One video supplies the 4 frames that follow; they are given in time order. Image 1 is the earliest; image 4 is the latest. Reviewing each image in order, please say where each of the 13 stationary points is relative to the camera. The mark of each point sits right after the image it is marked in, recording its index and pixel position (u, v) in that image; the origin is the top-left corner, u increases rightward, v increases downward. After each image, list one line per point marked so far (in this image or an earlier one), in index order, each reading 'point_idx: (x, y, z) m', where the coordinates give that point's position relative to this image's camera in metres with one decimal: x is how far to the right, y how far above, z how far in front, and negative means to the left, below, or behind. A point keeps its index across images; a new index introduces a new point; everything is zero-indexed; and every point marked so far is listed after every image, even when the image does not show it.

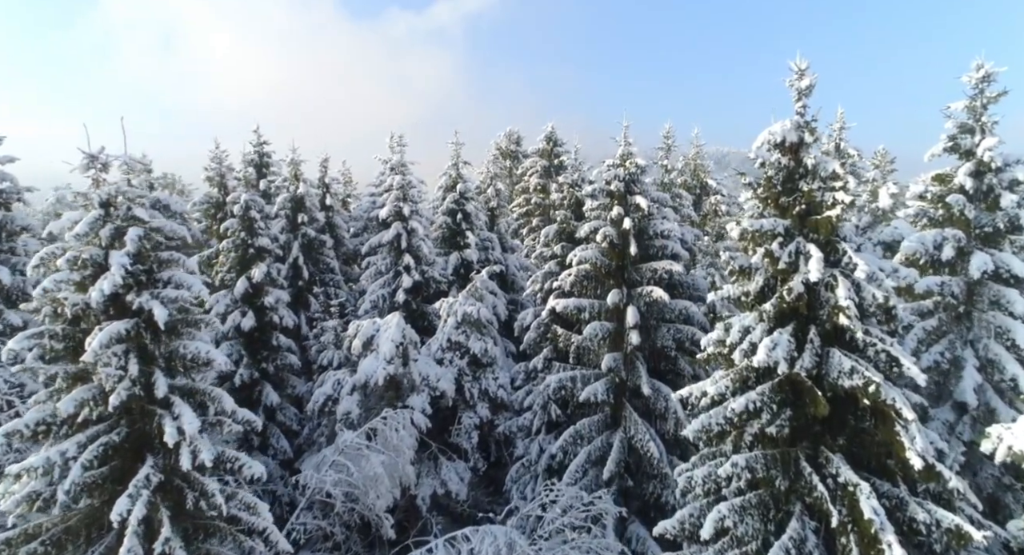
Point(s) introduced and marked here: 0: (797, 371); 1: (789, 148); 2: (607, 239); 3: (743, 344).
0: (+5.0, -1.6, +11.3) m
1: (+5.2, +2.4, +12.1) m
2: (+2.8, +1.1, +18.9) m
3: (+4.2, -1.2, +11.8) m
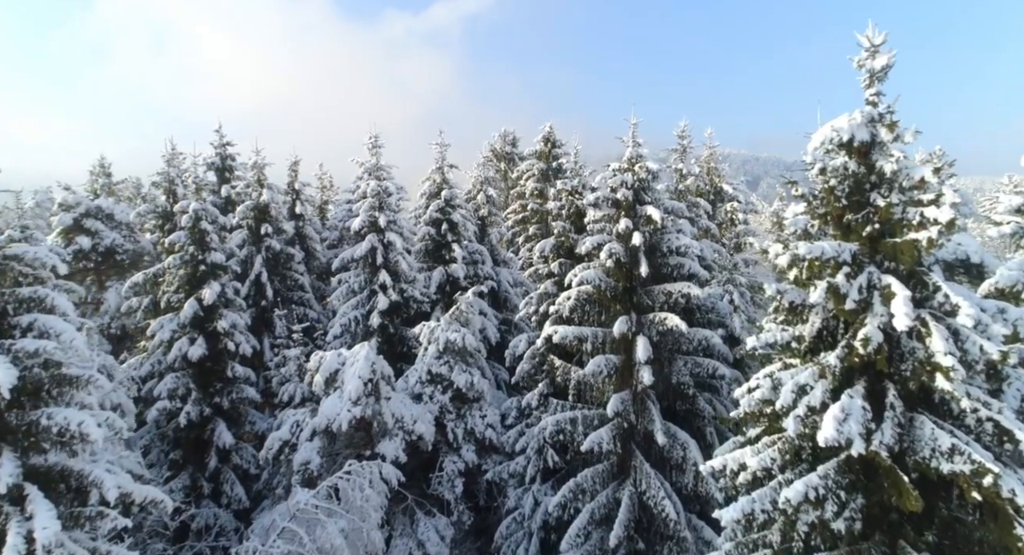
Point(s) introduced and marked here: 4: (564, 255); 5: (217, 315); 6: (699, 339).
0: (+4.7, -2.2, +8.4) m
1: (+4.9, +1.8, +9.3) m
2: (+2.5, +0.5, +16.0) m
3: (+4.0, -1.8, +8.9) m
4: (+1.5, +0.7, +19.1) m
5: (-8.8, -1.1, +19.1) m
6: (+4.6, -1.6, +16.1) m
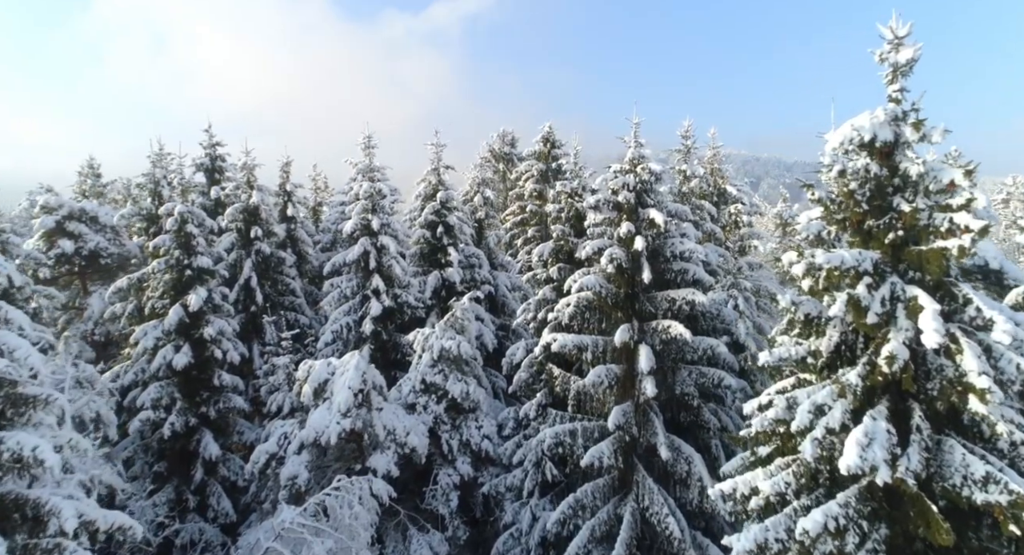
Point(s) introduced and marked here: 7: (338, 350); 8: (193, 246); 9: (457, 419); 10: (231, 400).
0: (+4.6, -2.4, +7.7) m
1: (+4.9, +1.7, +8.6) m
2: (+2.4, +0.3, +15.3) m
3: (+3.9, -2.0, +8.2) m
4: (+1.5, +0.5, +18.4) m
5: (-8.8, -1.3, +18.4) m
6: (+4.6, -1.7, +15.4) m
7: (-5.4, -2.2, +19.8) m
8: (-9.2, +0.9, +18.5) m
9: (-1.5, -3.9, +17.8) m
10: (-8.0, -3.5, +18.3) m
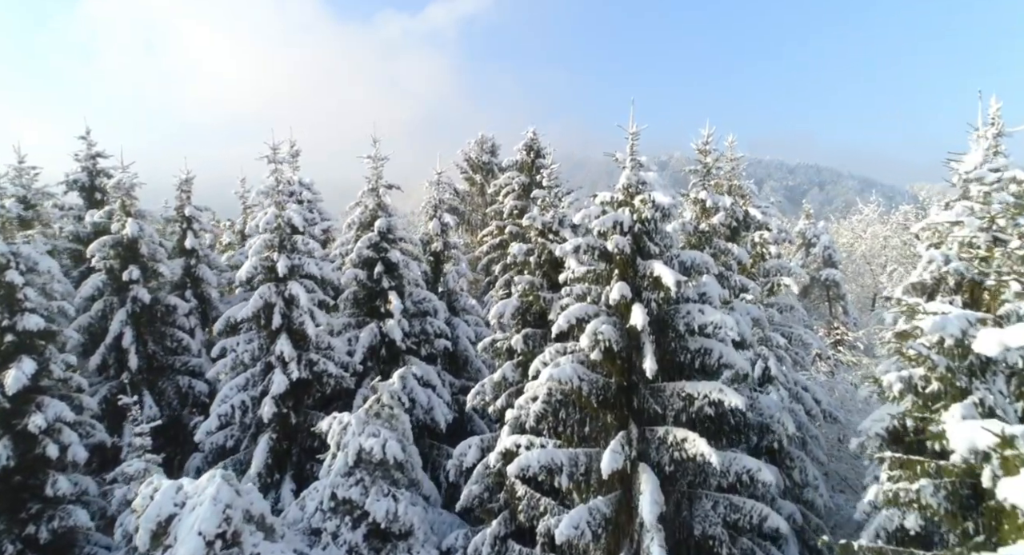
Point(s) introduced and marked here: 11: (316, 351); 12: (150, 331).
0: (+3.6, -3.7, +2.5) m
1: (+3.8, +0.3, +3.4) m
2: (+1.4, -1.0, +10.1) m
3: (+2.9, -3.3, +3.0) m
4: (+0.4, -0.9, +13.2) m
5: (-9.9, -2.6, +13.2) m
6: (+3.5, -3.1, +10.2) m
7: (-6.4, -3.6, +14.6) m
8: (-10.2, -0.5, +13.3) m
9: (-2.6, -5.3, +12.6) m
10: (-9.0, -4.9, +13.1) m
11: (-4.6, -1.7, +15.1) m
12: (-9.3, -1.4, +16.6) m
